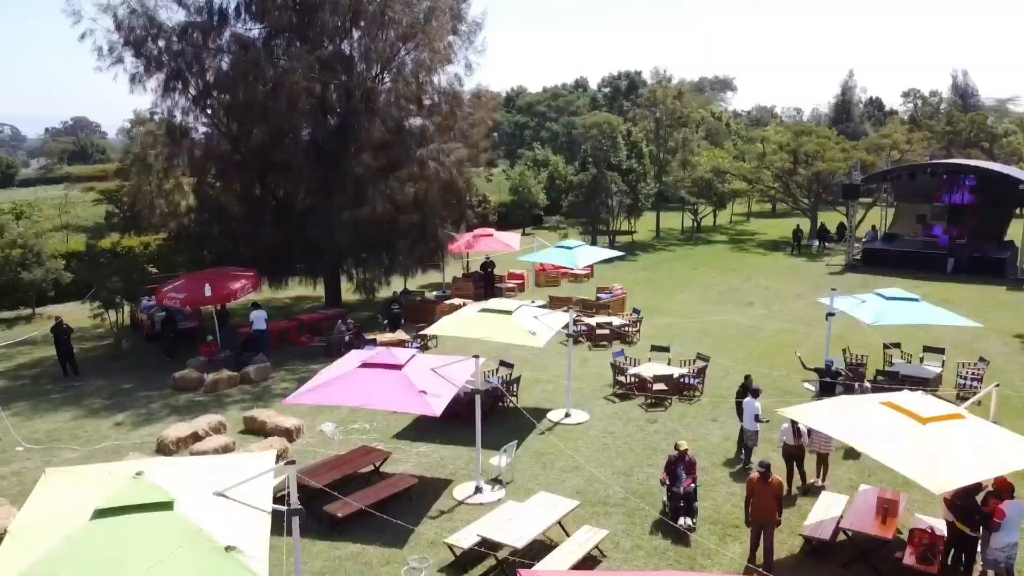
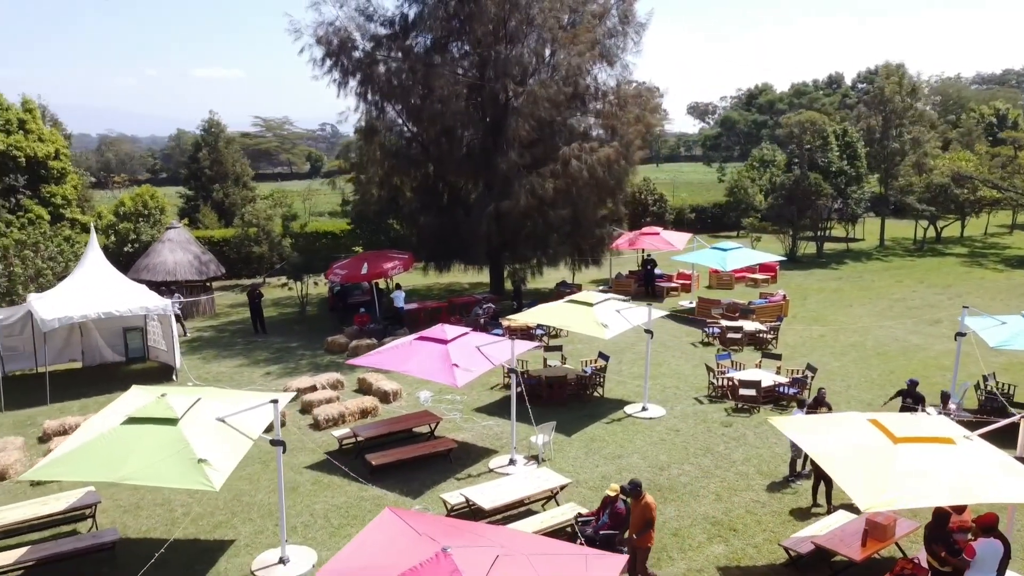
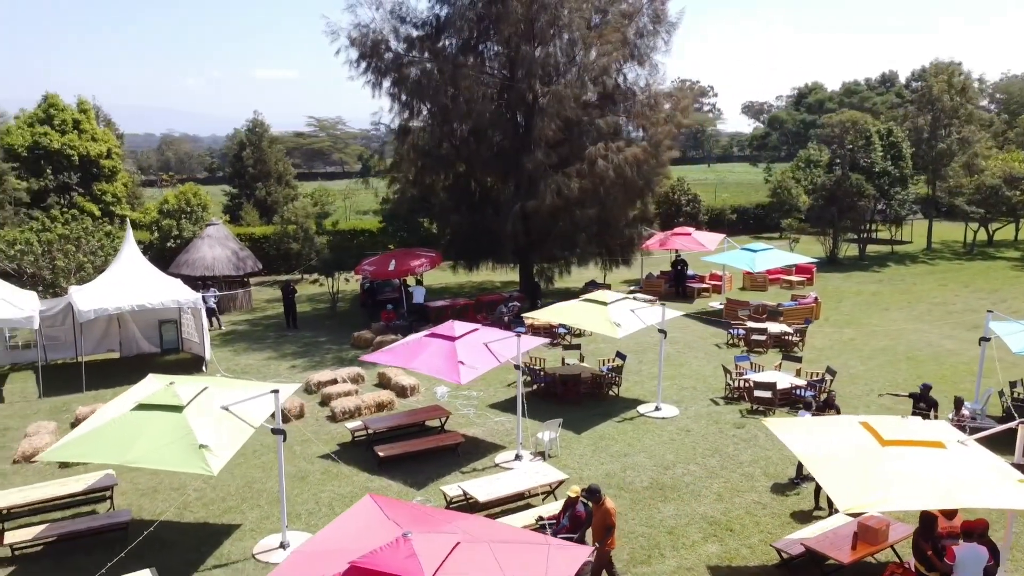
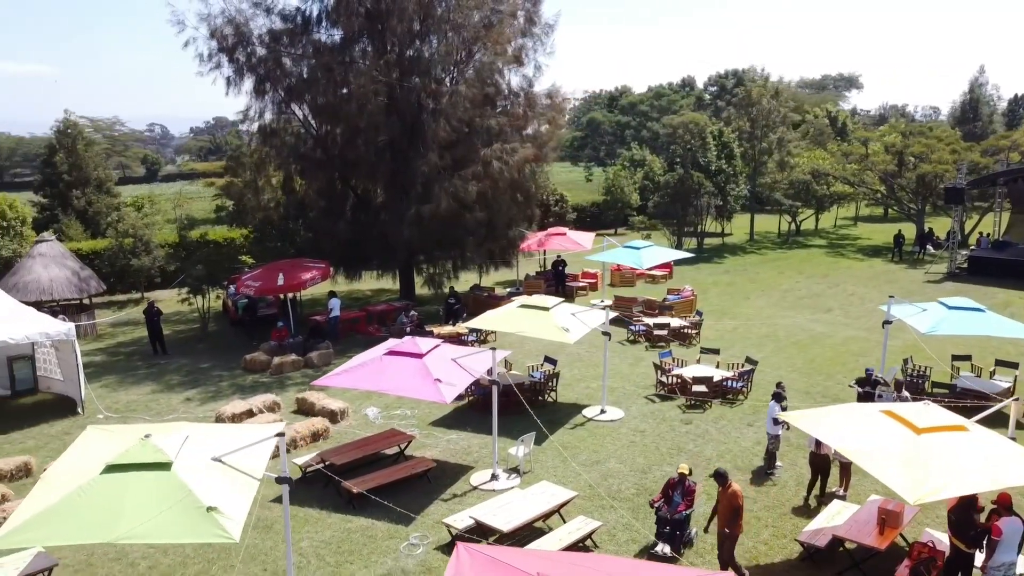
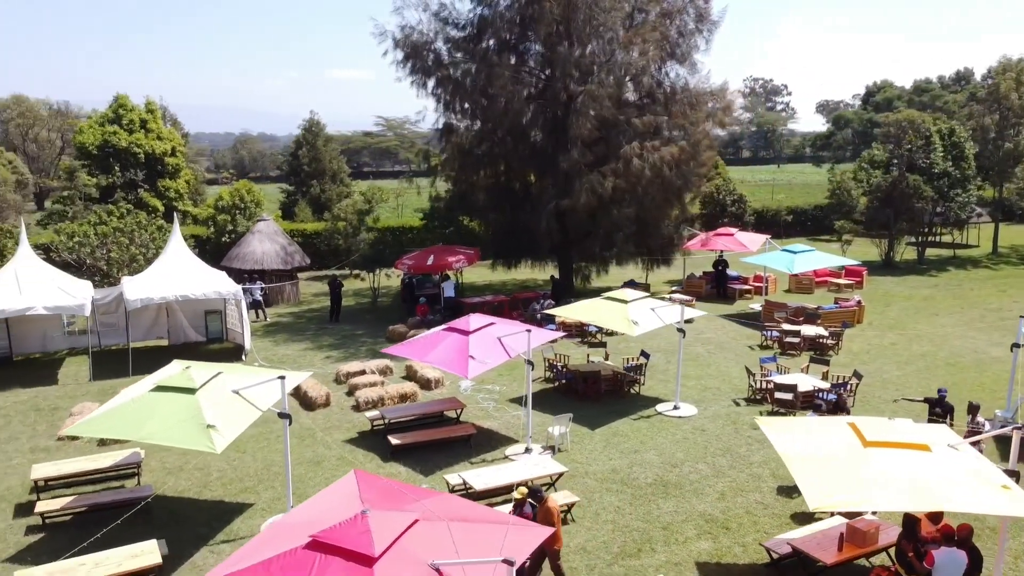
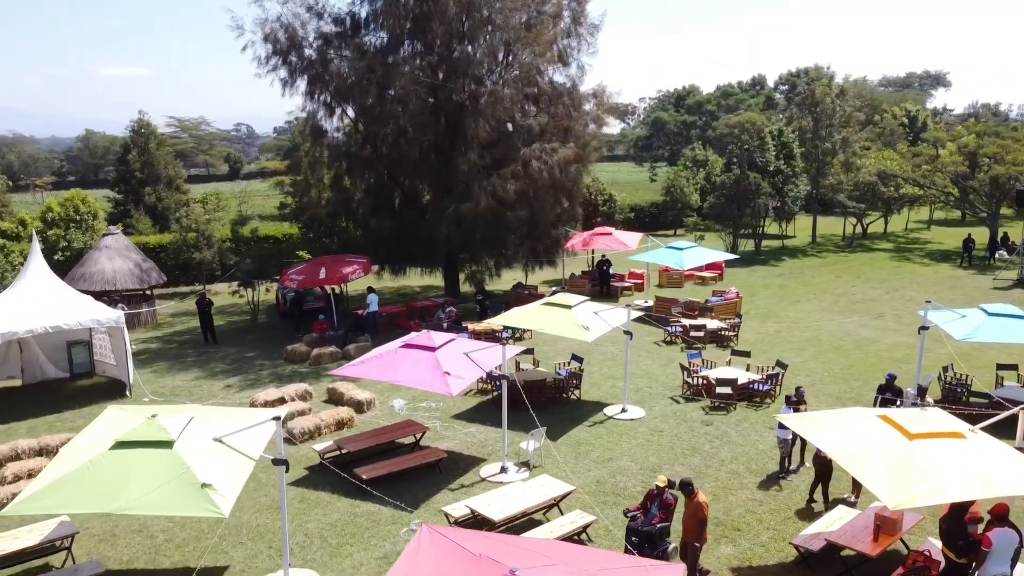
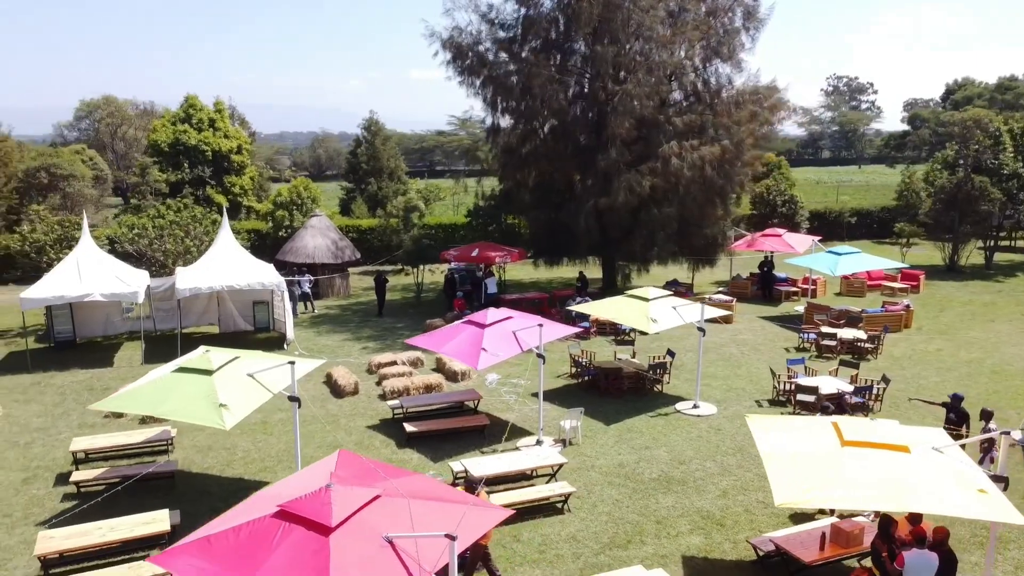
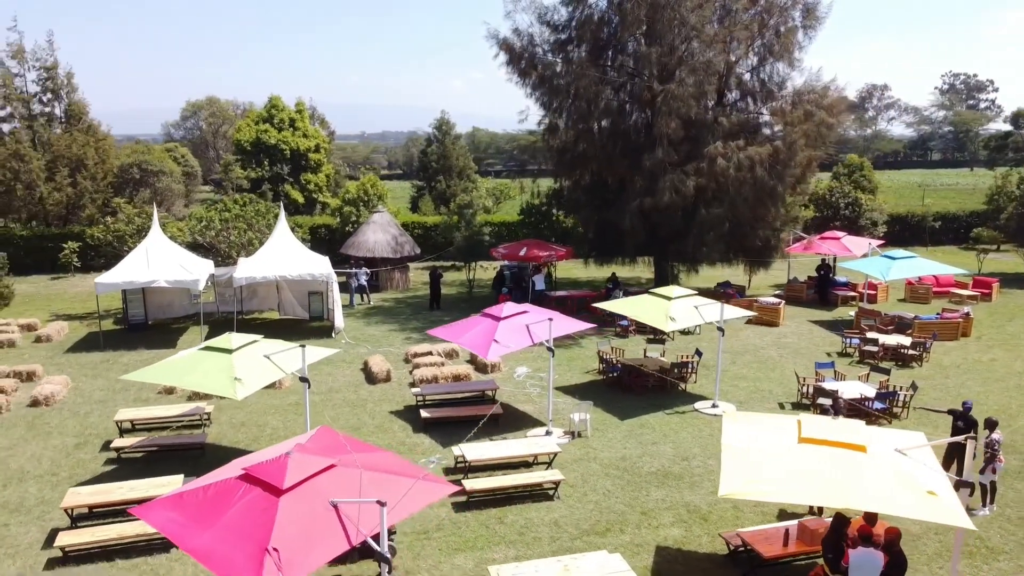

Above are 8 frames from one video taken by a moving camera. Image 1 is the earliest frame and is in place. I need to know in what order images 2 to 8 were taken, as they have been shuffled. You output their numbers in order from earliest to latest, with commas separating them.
4, 6, 2, 3, 5, 7, 8
